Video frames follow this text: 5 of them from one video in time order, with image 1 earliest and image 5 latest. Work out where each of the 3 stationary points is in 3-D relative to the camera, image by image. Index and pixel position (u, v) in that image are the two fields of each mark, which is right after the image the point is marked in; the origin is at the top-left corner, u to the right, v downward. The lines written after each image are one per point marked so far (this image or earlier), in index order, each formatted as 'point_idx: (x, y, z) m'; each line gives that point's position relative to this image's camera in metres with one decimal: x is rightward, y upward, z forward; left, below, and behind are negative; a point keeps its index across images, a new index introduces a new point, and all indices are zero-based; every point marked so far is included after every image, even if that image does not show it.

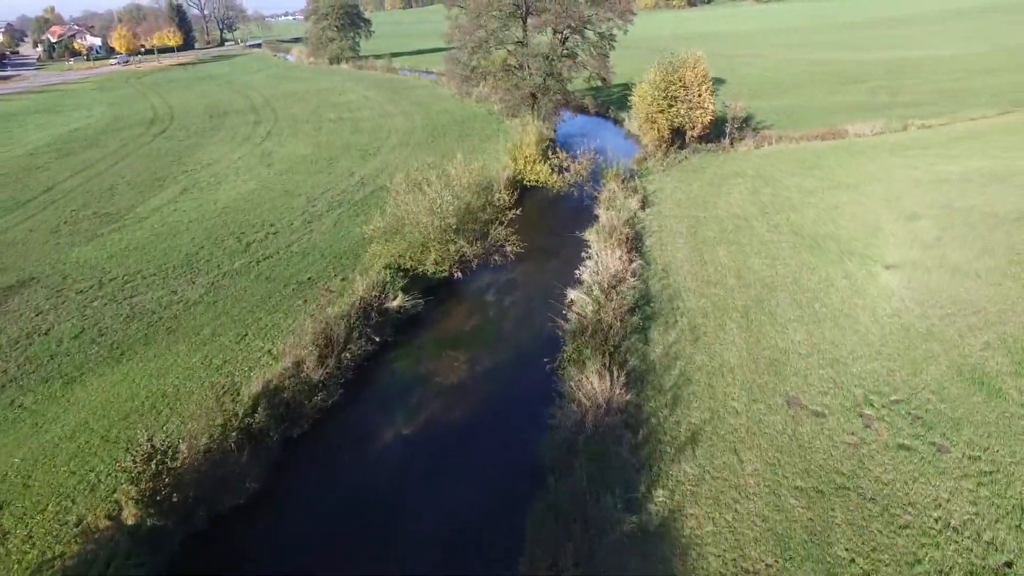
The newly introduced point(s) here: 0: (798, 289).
0: (+8.3, 0.0, +18.3) m
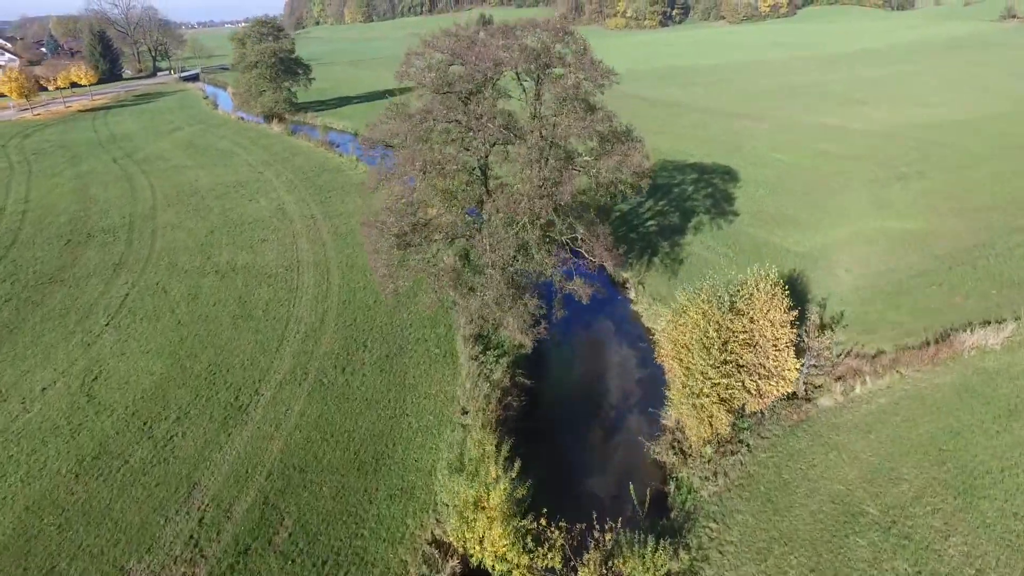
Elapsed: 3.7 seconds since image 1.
0: (+7.5, -11.7, +5.7) m
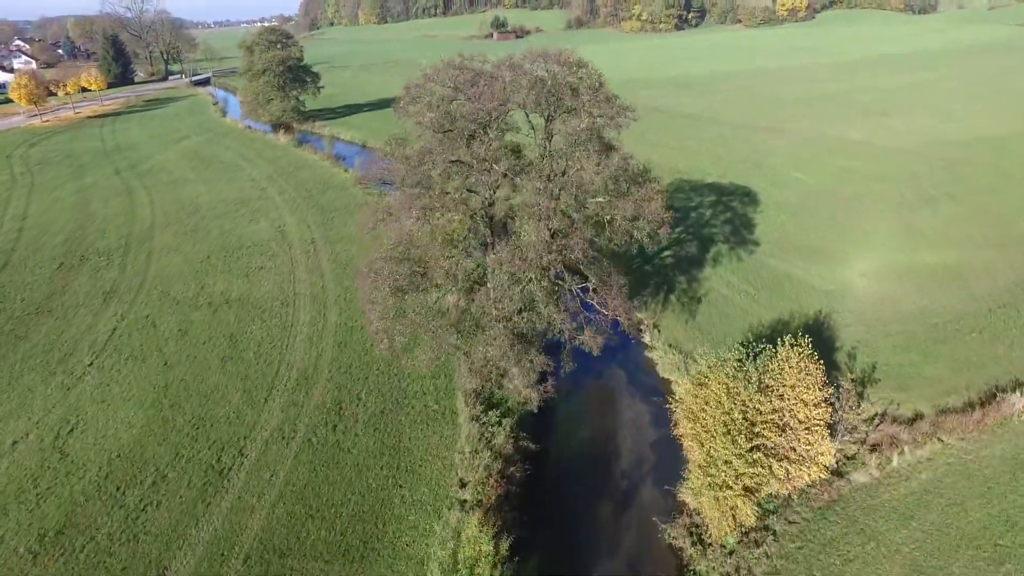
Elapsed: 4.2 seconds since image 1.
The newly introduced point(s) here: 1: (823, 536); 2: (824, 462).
0: (+7.3, -13.7, +3.7) m
1: (+8.9, -7.0, +18.0) m
2: (+8.5, -4.8, +17.3) m
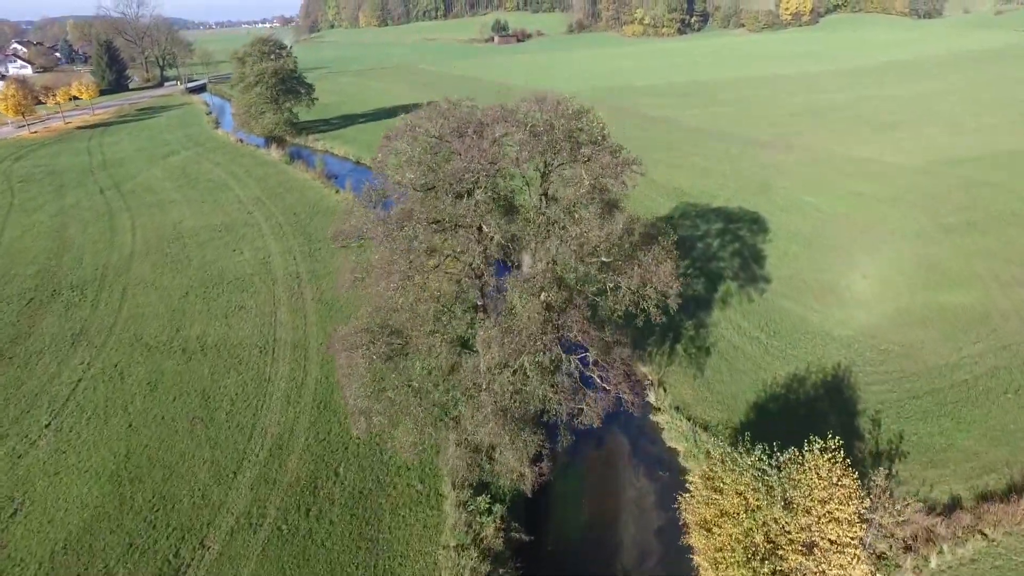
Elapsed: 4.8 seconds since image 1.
0: (+6.9, -16.0, +1.5) m
1: (+8.6, -9.3, +15.8) m
2: (+8.3, -7.1, +15.1) m
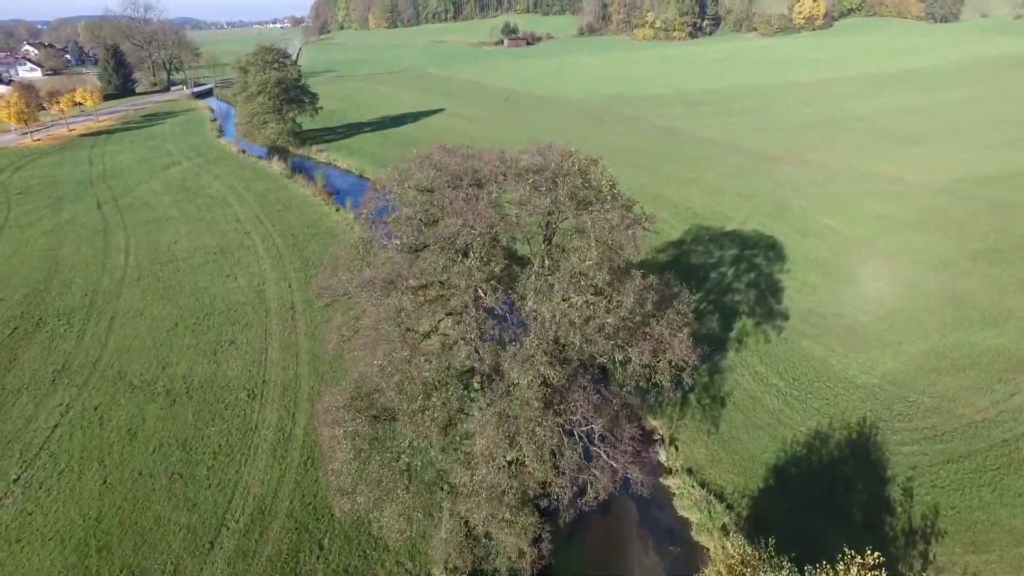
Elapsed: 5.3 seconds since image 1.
0: (+6.5, -17.9, -0.4) m
1: (+8.5, -11.3, +13.9) m
2: (+8.1, -9.1, +13.2) m
